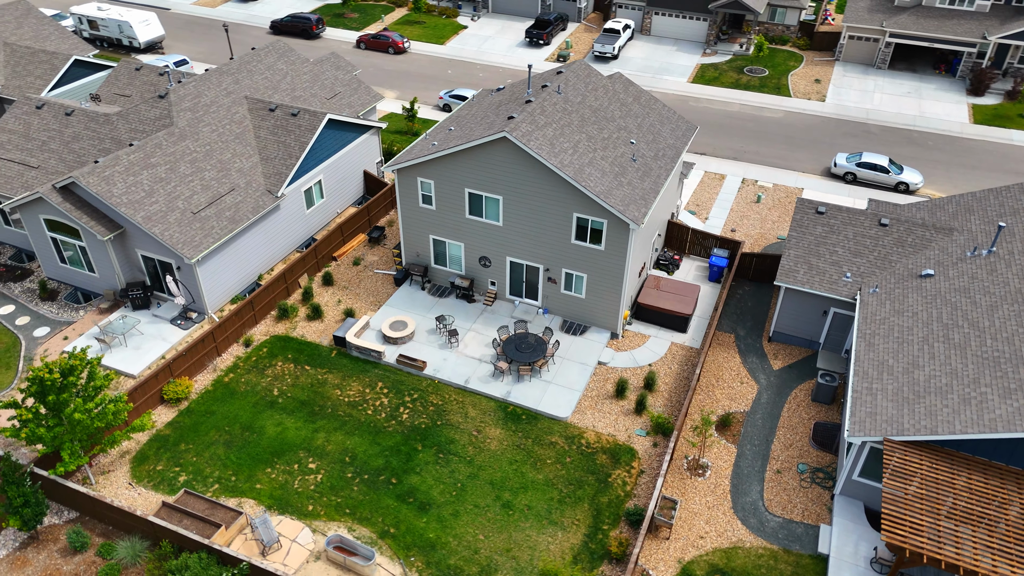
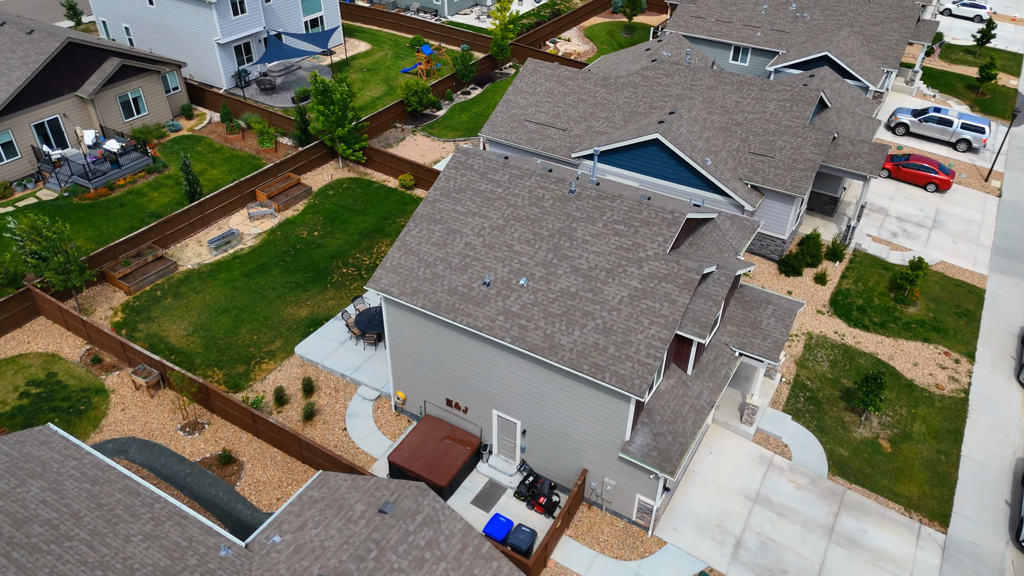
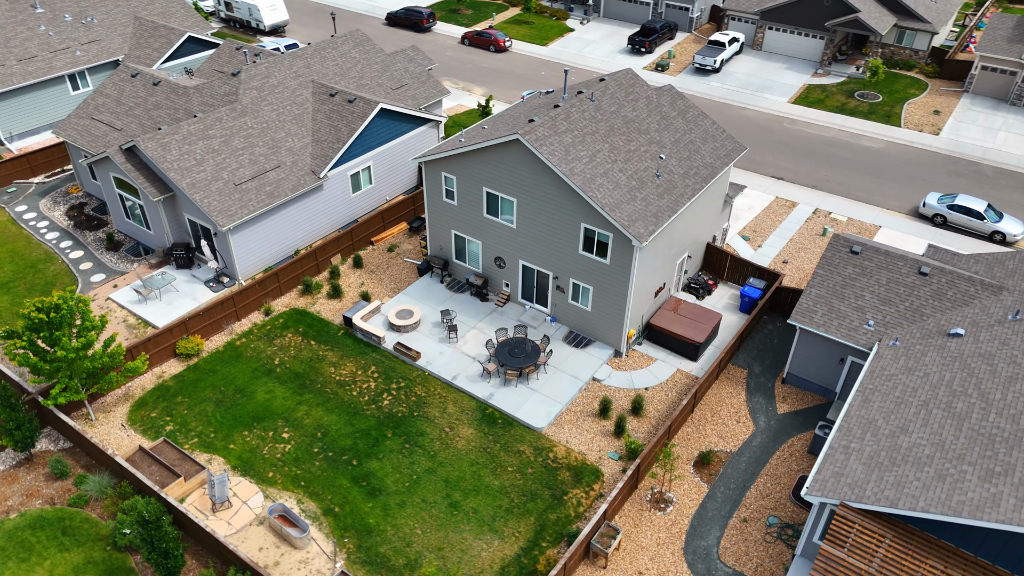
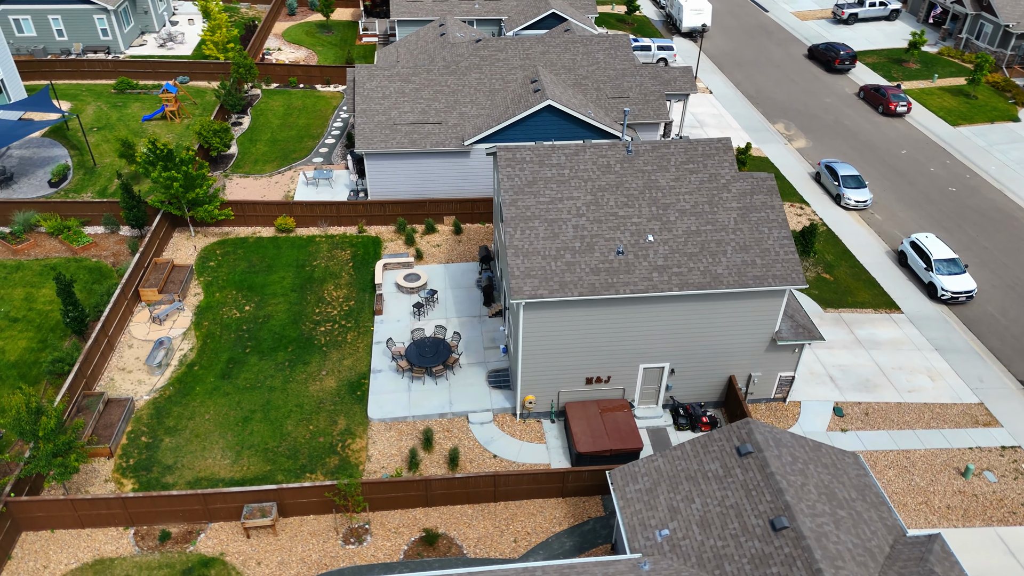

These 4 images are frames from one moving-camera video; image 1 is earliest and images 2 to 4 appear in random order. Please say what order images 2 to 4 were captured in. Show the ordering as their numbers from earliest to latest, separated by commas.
3, 4, 2
